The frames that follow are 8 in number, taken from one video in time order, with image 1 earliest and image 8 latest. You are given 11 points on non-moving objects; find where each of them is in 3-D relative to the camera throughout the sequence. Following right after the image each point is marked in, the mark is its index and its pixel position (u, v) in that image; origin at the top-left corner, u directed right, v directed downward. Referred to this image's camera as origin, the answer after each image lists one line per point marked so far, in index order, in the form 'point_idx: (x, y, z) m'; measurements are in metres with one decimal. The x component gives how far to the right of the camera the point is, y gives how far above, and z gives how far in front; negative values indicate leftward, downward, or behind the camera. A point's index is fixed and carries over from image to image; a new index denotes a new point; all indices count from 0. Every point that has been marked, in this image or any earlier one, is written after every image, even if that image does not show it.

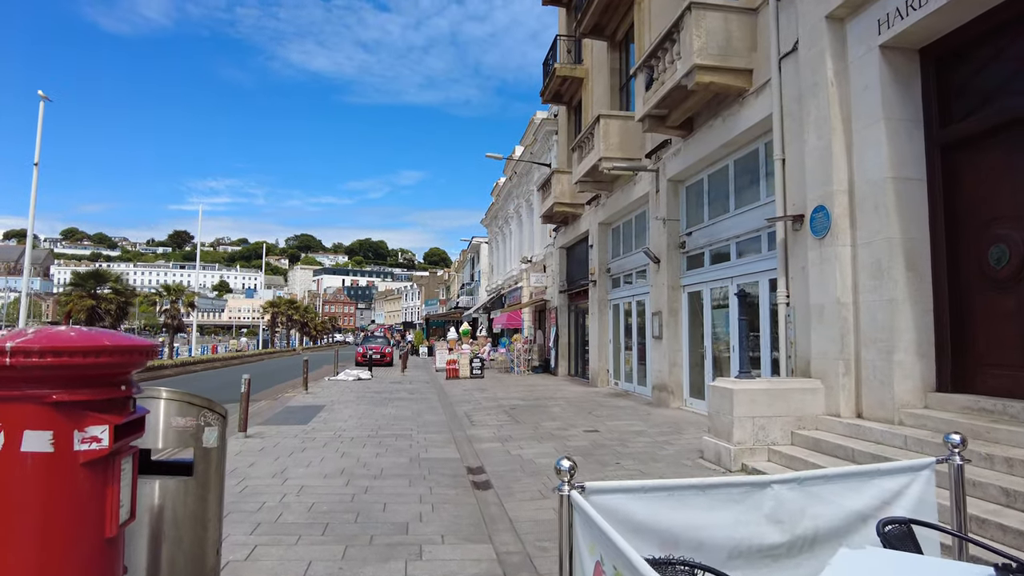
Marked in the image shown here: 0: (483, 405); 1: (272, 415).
0: (-0.5, -2.3, +12.6) m
1: (-4.2, -2.2, +11.5) m
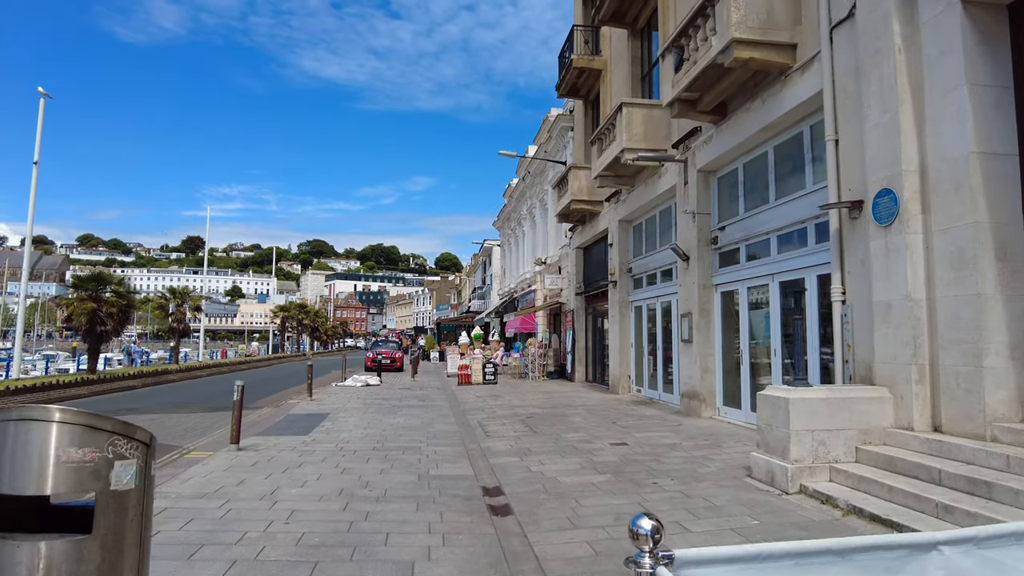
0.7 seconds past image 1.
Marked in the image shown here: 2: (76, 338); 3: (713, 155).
0: (-0.2, -2.3, +11.8) m
1: (-3.9, -2.2, +10.8) m
2: (-13.3, -1.5, +20.0) m
3: (+3.2, +2.1, +10.5) m
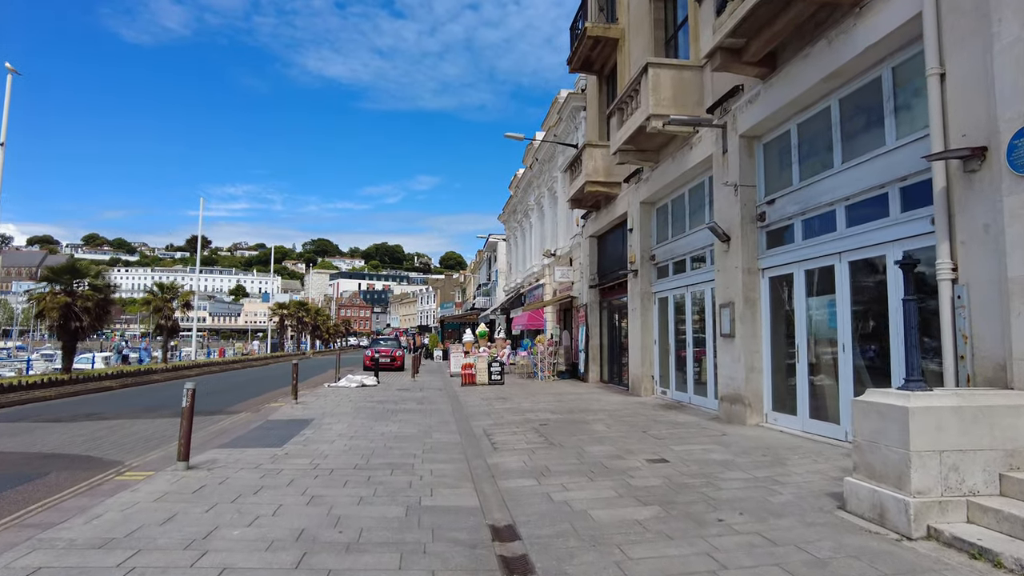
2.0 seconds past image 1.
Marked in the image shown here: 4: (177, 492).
0: (-0.1, -2.1, +10.2) m
1: (-3.8, -2.0, +9.2) m
2: (-13.1, -1.3, +18.6) m
3: (+3.3, +2.3, +8.9) m
4: (-2.7, -1.7, +5.3) m
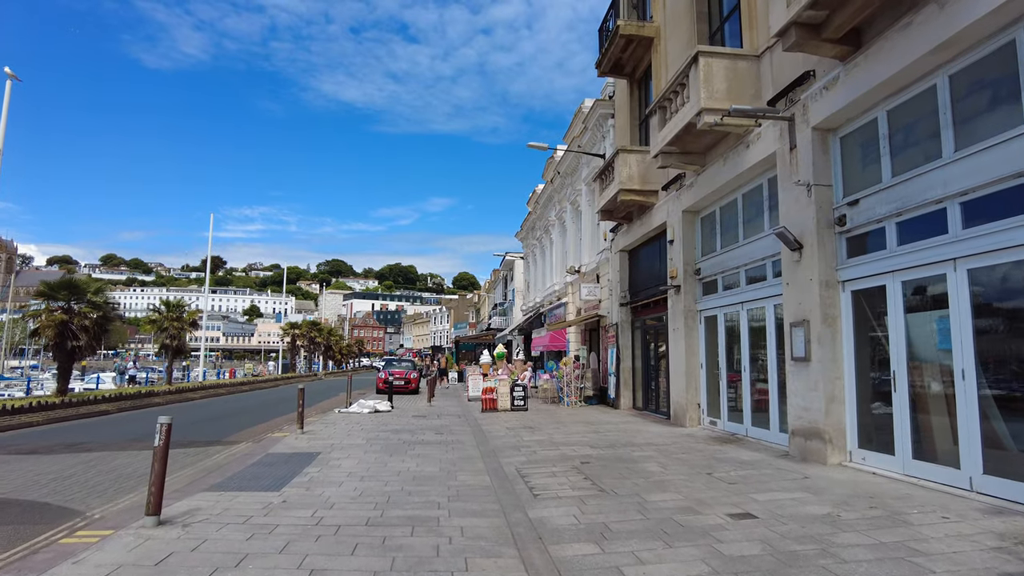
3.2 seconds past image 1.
0: (+0.4, -2.3, +8.9) m
1: (-3.3, -2.2, +8.0) m
2: (-12.4, -1.8, +17.5) m
3: (+3.8, +2.1, +7.7) m
4: (-2.3, -1.7, +4.1) m
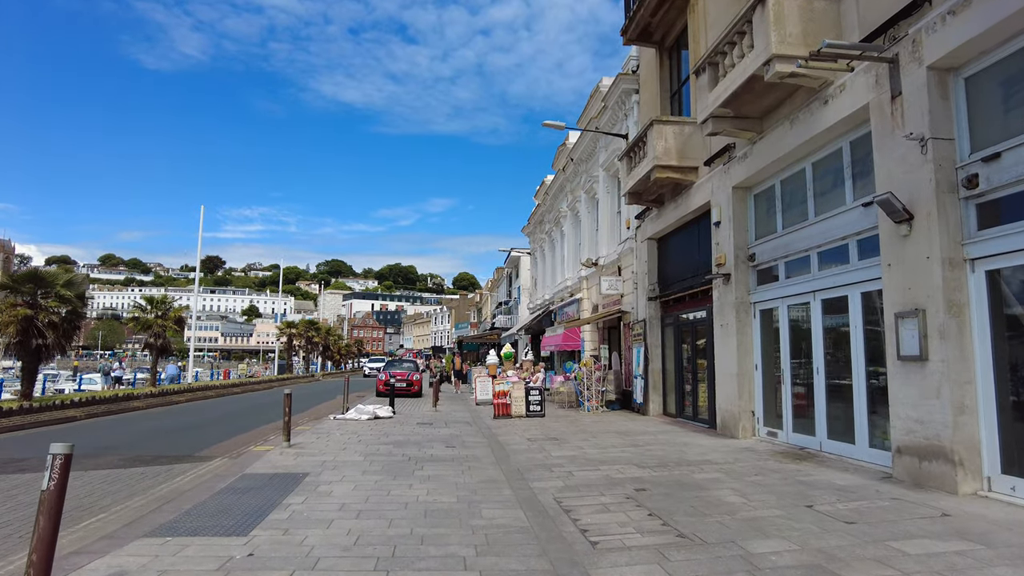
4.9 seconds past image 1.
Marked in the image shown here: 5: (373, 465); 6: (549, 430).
0: (+0.7, -2.1, +7.2) m
1: (-2.9, -2.0, +6.3) m
2: (-12.1, -1.6, +15.8) m
3: (+4.1, +2.3, +5.9) m
4: (-2.0, -1.5, +2.4) m
5: (-1.7, -2.2, +8.0) m
6: (+0.7, -2.5, +11.5) m
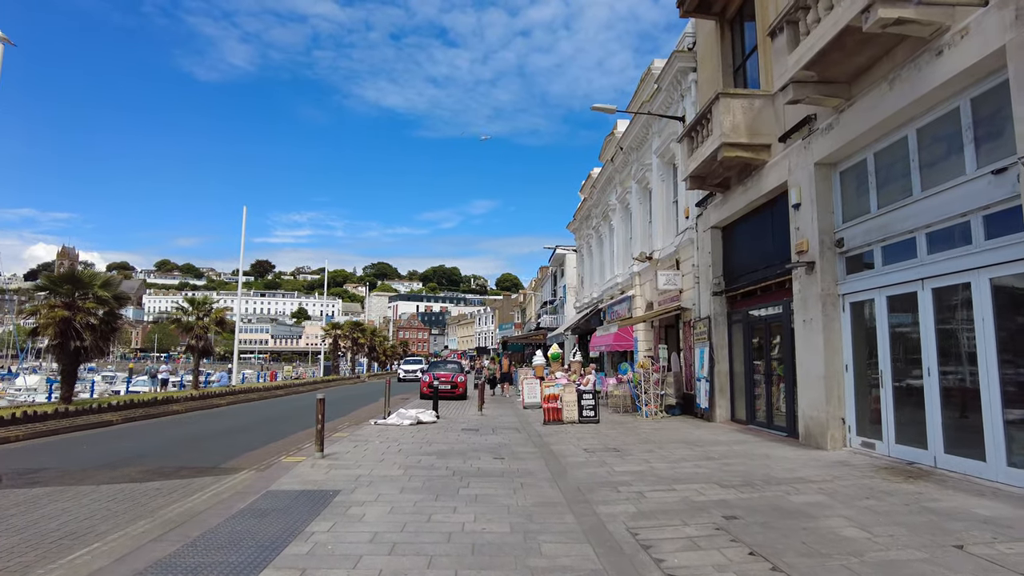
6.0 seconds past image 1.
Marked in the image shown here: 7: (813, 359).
0: (+1.3, -2.0, +6.1) m
1: (-2.4, -1.9, +5.4) m
2: (-10.9, -1.6, +15.5) m
3: (+4.6, +2.5, +4.6) m
4: (-1.7, -1.4, +1.4) m
5: (-1.1, -2.1, +7.1) m
6: (+1.5, -2.4, +10.4) m
7: (+4.3, -1.0, +9.4) m
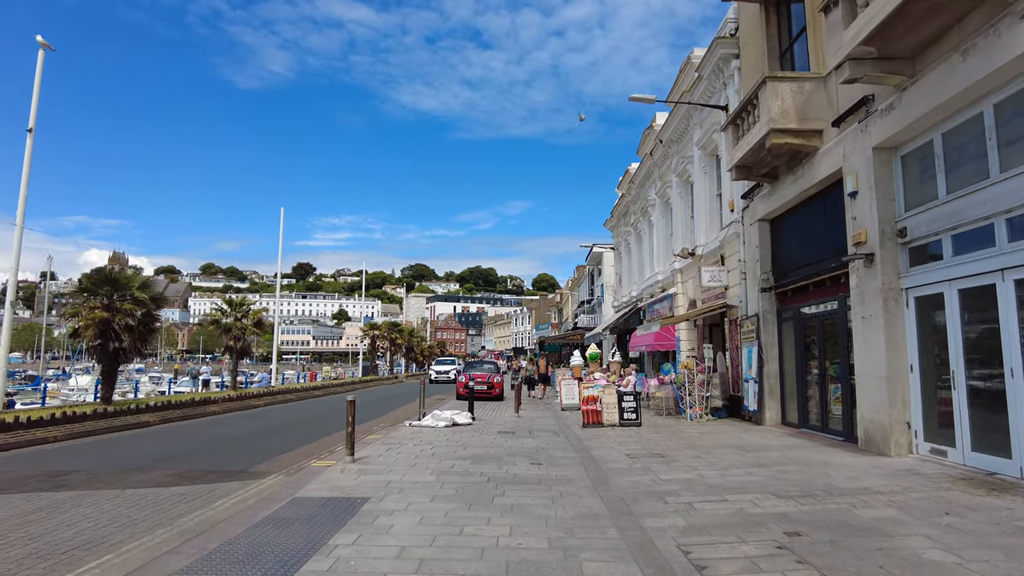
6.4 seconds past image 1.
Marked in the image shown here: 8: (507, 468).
0: (+1.6, -1.9, +5.5) m
1: (-2.1, -1.9, +5.1) m
2: (-10.1, -1.7, +15.6) m
3: (+4.8, +2.6, +3.9) m
4: (-1.7, -1.4, +1.1) m
5: (-0.7, -2.0, +6.7) m
6: (+2.1, -2.3, +9.9) m
7: (+4.8, -0.9, +8.7) m
8: (-0.1, -2.2, +7.9) m
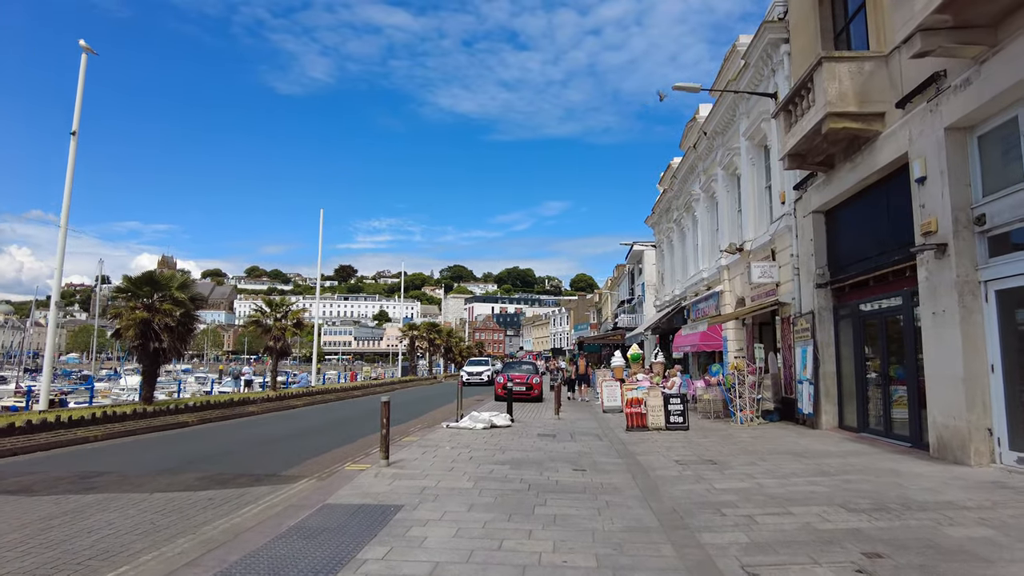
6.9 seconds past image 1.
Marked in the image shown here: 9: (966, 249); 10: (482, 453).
0: (+2.0, -1.8, +5.0) m
1: (-1.8, -1.9, +4.8) m
2: (-9.1, -1.7, +15.8) m
3: (+5.0, +2.7, +3.2) m
4: (-1.6, -1.3, +0.7) m
5: (-0.3, -2.0, +6.3) m
6: (+2.7, -2.2, +9.3) m
7: (+5.3, -0.9, +8.0) m
8: (+0.4, -2.1, +7.5) m
9: (+5.4, +0.5, +7.9) m
10: (-0.4, -2.3, +9.3) m
